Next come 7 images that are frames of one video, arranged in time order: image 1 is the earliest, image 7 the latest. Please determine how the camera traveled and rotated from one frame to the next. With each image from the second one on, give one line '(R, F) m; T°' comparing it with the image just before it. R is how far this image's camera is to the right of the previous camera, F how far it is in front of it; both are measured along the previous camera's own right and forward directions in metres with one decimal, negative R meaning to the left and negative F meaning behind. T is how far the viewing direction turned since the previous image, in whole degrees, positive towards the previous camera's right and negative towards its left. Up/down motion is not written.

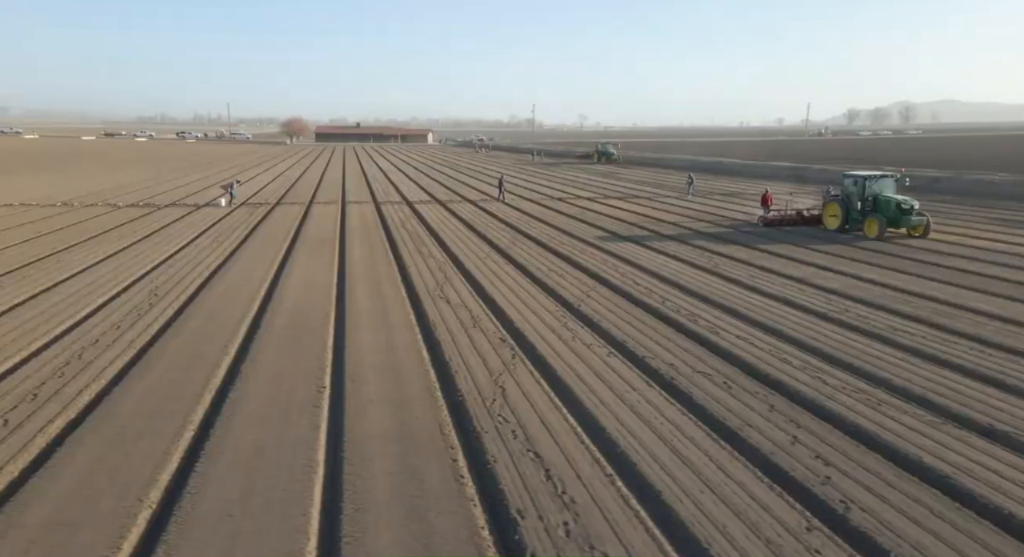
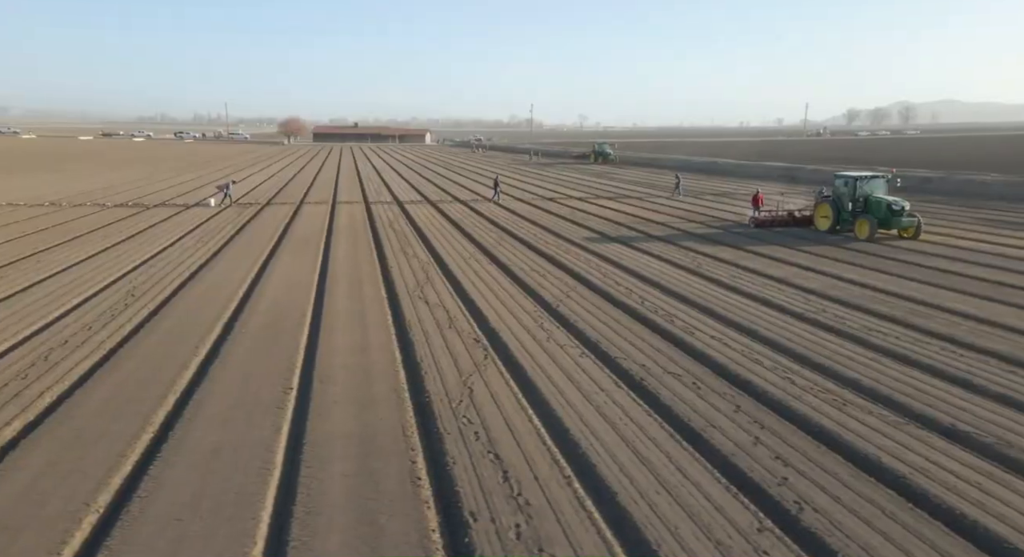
(+0.2, 0.0) m; 0°
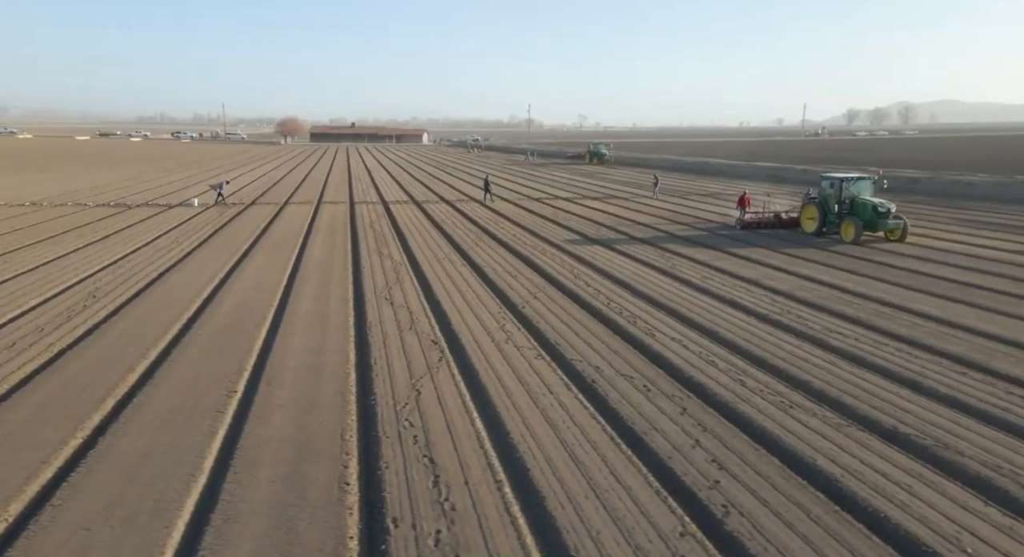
(+0.4, 0.0) m; +1°
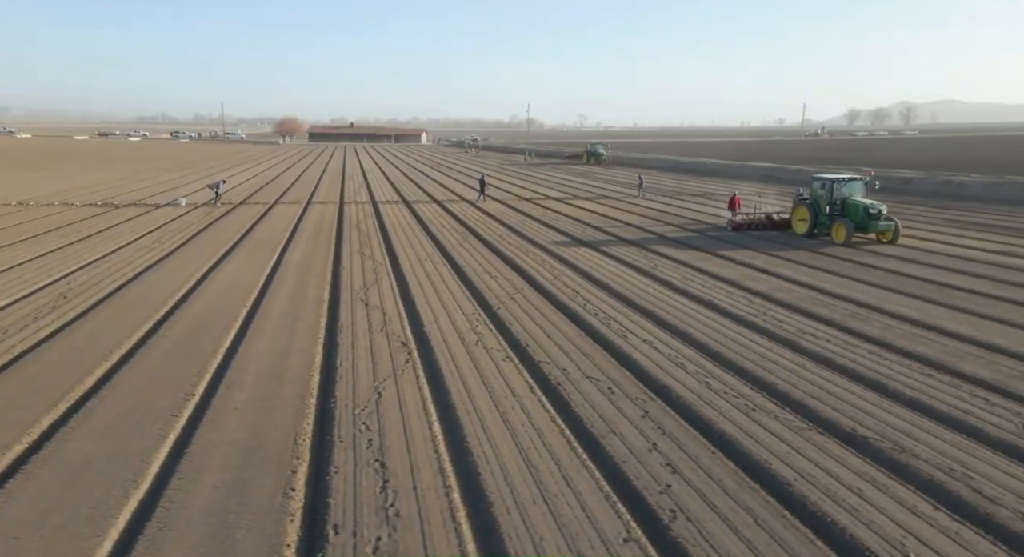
(+0.3, 0.0) m; 0°
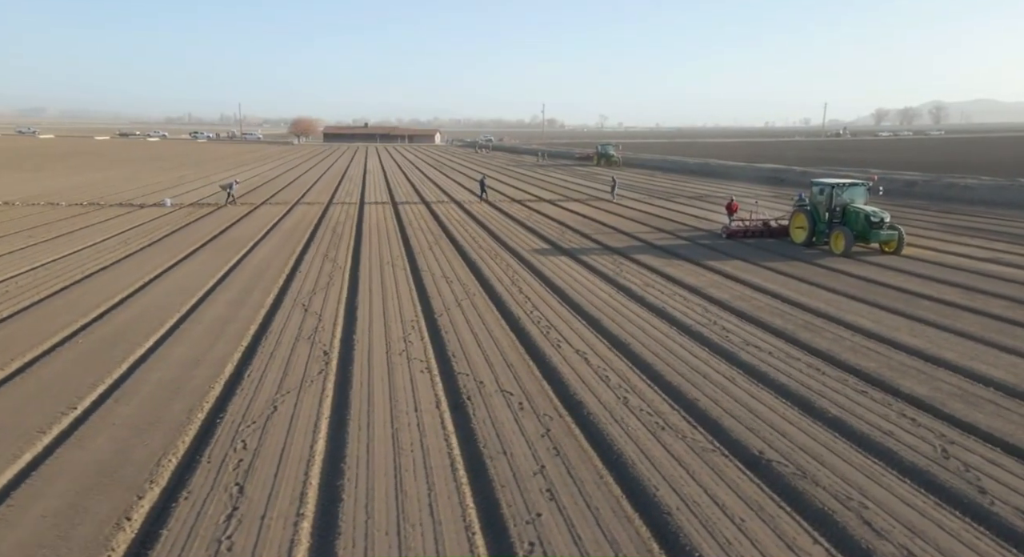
(+0.8, +0.2) m; -1°
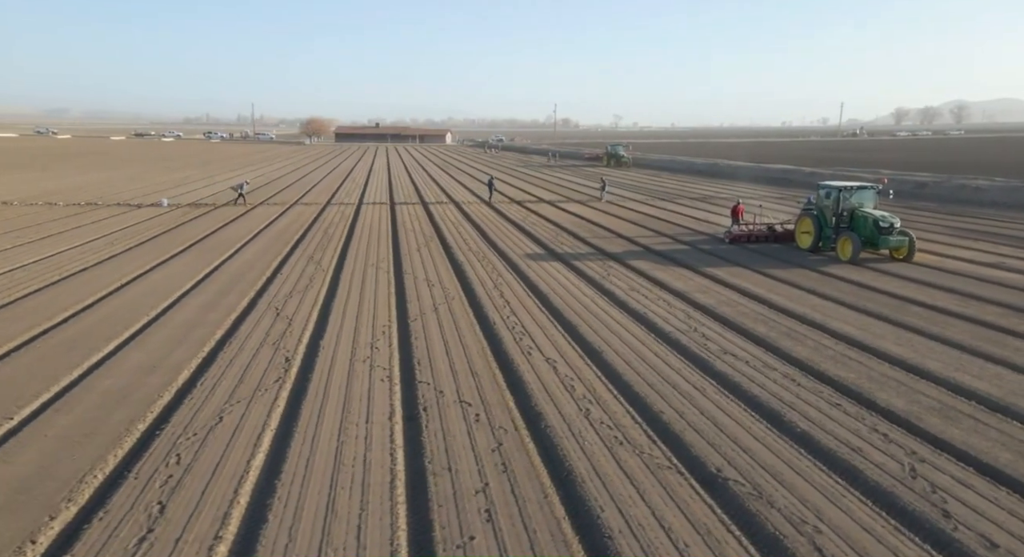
(+0.4, +0.2) m; -1°
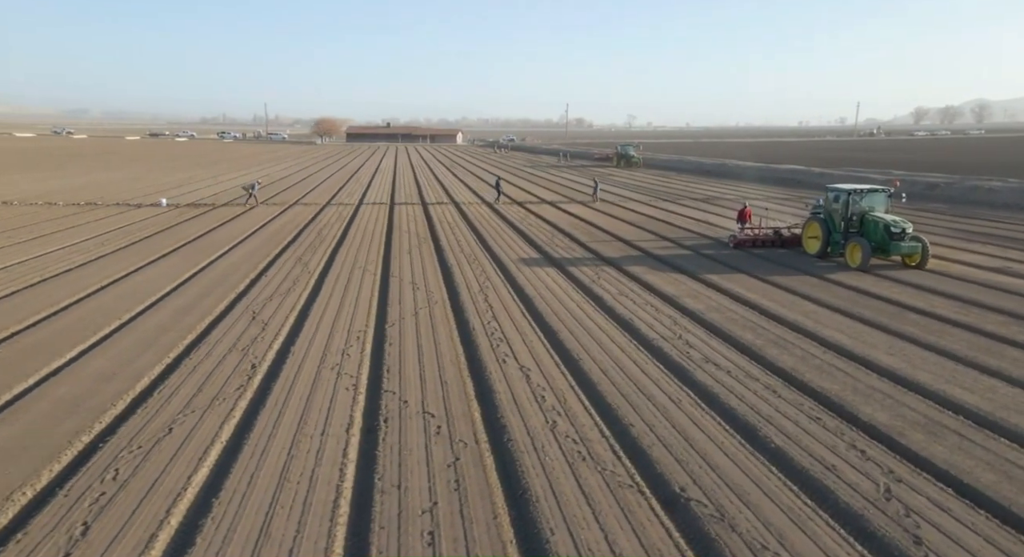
(+0.3, +0.2) m; -1°
